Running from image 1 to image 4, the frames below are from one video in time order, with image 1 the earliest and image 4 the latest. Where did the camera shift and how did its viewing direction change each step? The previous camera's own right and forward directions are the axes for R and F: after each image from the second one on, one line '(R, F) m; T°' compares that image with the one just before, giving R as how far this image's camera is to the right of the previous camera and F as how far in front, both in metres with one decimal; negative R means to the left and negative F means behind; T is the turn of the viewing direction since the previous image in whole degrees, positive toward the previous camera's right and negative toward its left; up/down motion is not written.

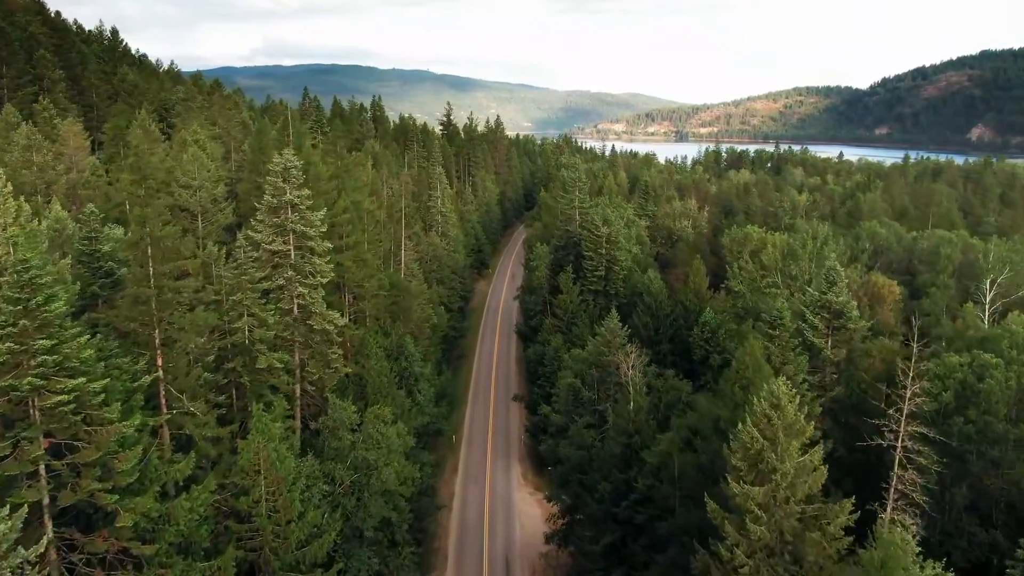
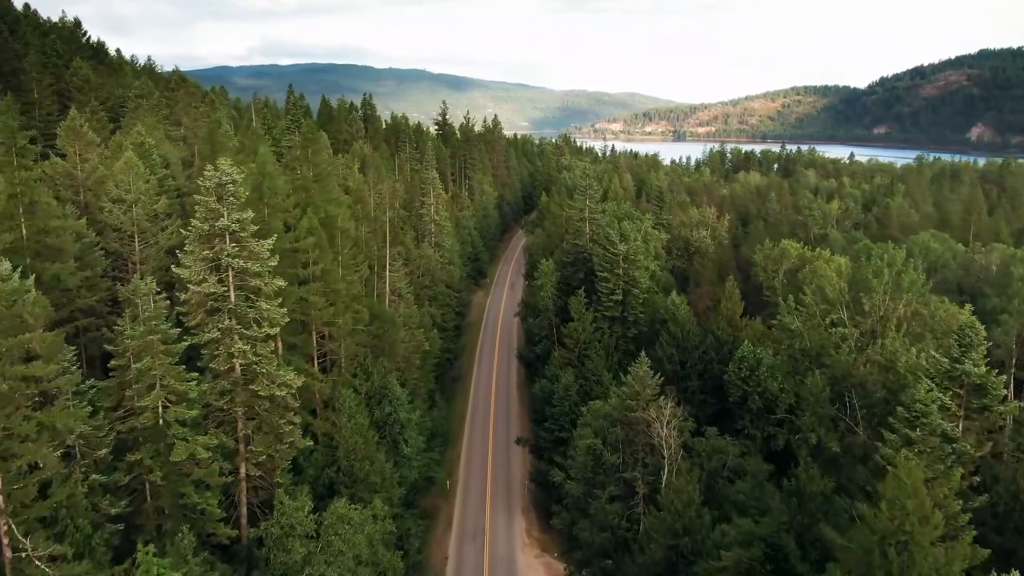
(-0.5, +8.3) m; 0°
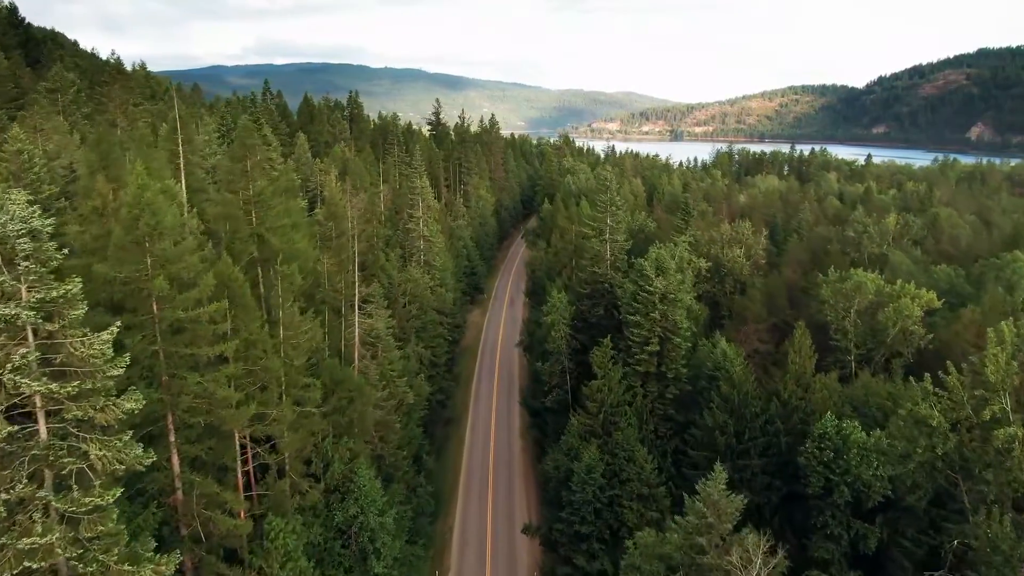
(-0.6, +11.6) m; 0°
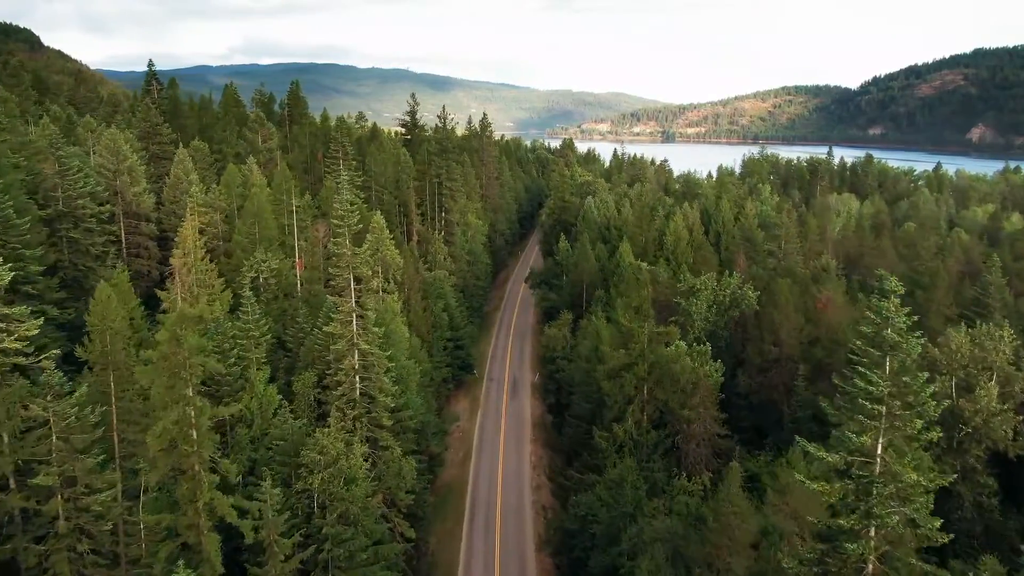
(-1.7, +35.5) m; +1°
